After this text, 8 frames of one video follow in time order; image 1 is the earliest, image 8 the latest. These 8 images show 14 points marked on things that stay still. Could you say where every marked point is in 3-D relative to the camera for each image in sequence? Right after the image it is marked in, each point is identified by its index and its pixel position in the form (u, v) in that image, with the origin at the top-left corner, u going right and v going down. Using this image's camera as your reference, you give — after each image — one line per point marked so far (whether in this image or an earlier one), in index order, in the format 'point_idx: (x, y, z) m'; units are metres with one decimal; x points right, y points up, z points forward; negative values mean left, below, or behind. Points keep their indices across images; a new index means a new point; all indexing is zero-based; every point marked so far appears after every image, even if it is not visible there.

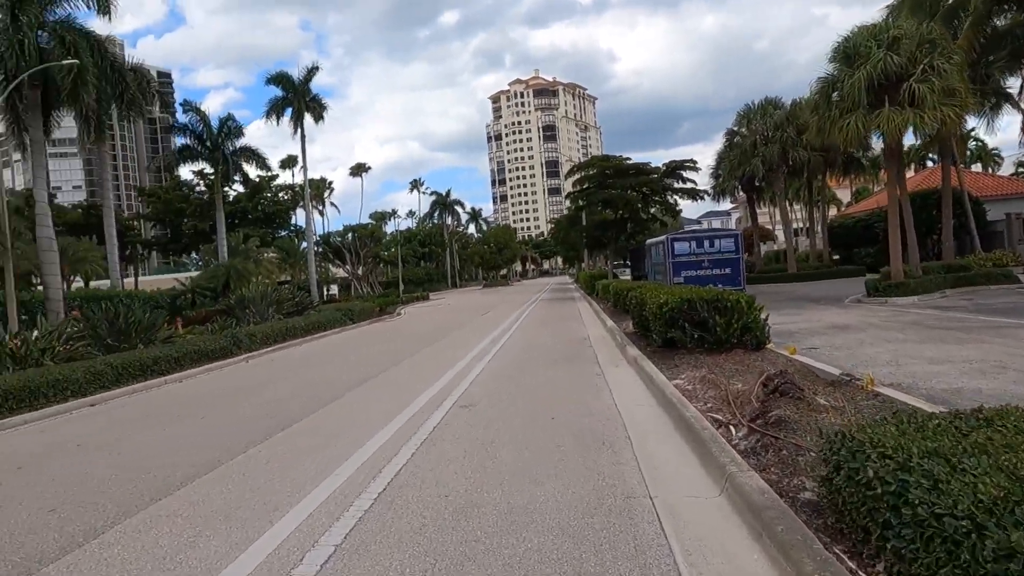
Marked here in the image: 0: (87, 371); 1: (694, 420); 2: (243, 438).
0: (-5.6, -1.1, +10.0) m
1: (+1.4, -1.0, +5.8) m
2: (-2.4, -1.3, +6.8) m
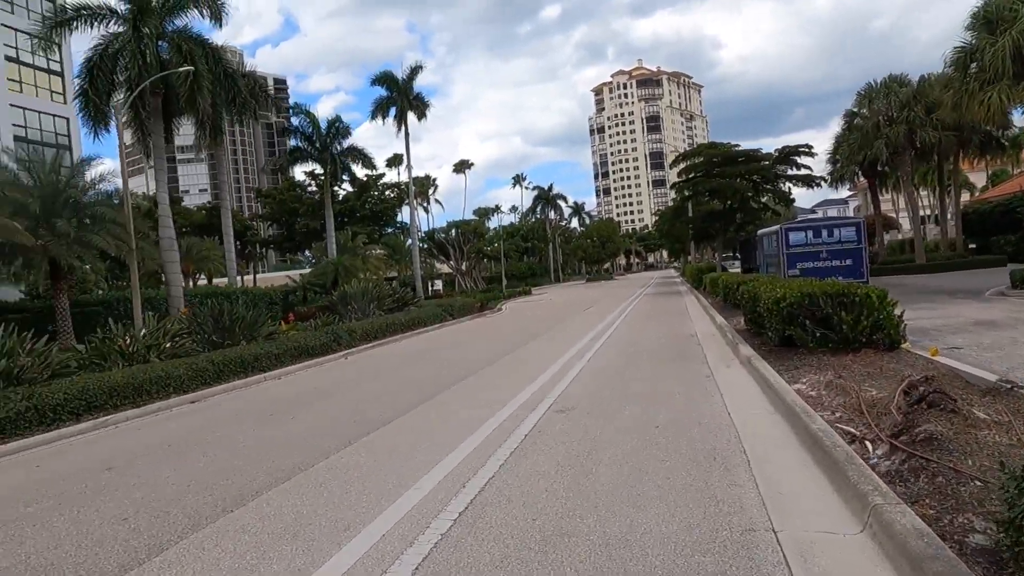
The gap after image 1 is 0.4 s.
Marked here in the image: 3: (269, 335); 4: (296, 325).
0: (-4.3, -1.1, +10.1) m
1: (+2.1, -1.0, +5.0) m
2: (-1.6, -1.3, +6.6) m
3: (-4.3, -0.8, +13.5) m
4: (-4.6, -0.8, +15.9) m
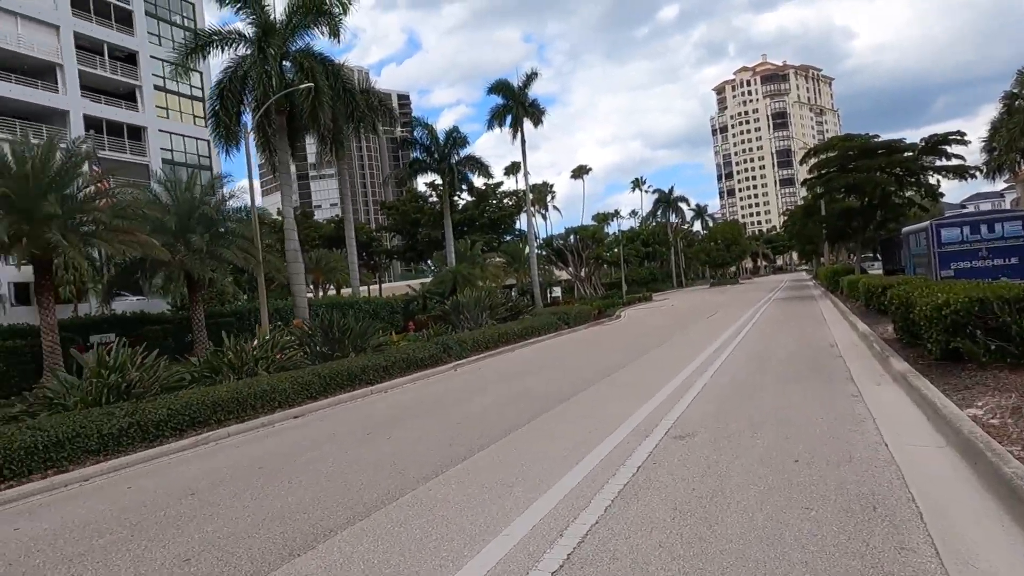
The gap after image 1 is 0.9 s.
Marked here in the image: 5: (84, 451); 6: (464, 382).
0: (-2.8, -1.2, +9.9) m
1: (+2.6, -1.0, +3.9) m
2: (-0.7, -1.4, +6.0) m
3: (-2.3, -1.0, +13.3) m
4: (-2.2, -1.0, +15.7) m
5: (-3.9, -1.5, +6.9) m
6: (-0.8, -1.5, +11.9) m
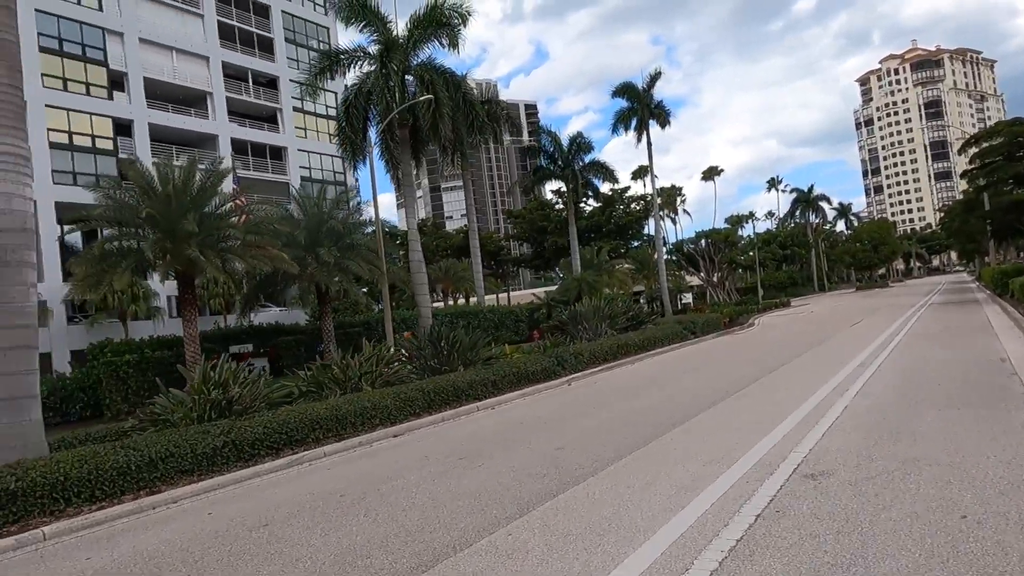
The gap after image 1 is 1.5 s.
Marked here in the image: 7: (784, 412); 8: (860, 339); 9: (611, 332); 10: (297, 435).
0: (-1.4, -1.4, +9.6) m
1: (+2.9, -1.0, +2.8) m
2: (0.0, -1.5, +5.4) m
3: (-0.4, -1.2, +12.8) m
4: (+0.1, -1.2, +15.2) m
5: (-3.0, -1.6, +6.8) m
6: (+0.9, -1.6, +11.2) m
7: (+2.9, -1.3, +8.2) m
8: (+8.2, -1.2, +18.0) m
9: (+2.3, -1.0, +18.0) m
10: (-2.3, -1.5, +8.1) m
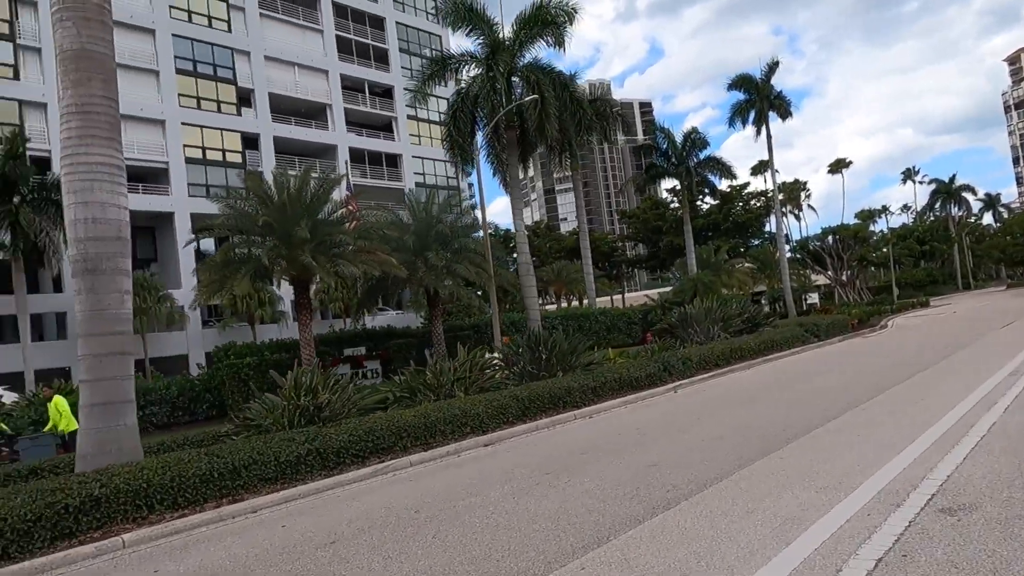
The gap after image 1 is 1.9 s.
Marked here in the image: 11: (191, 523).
0: (-0.3, -1.4, +9.3) m
1: (+3.0, -1.0, +1.9) m
2: (+0.5, -1.5, +4.9) m
3: (+1.3, -1.2, +12.3) m
4: (+2.1, -1.2, +14.5) m
5: (-2.2, -1.7, +6.7) m
6: (+2.3, -1.6, +10.5) m
7: (+3.8, -1.3, +7.3) m
8: (+10.5, -1.2, +16.1) m
9: (+4.7, -1.1, +17.0) m
10: (-1.3, -1.6, +7.9) m
11: (-2.5, -1.8, +5.9) m
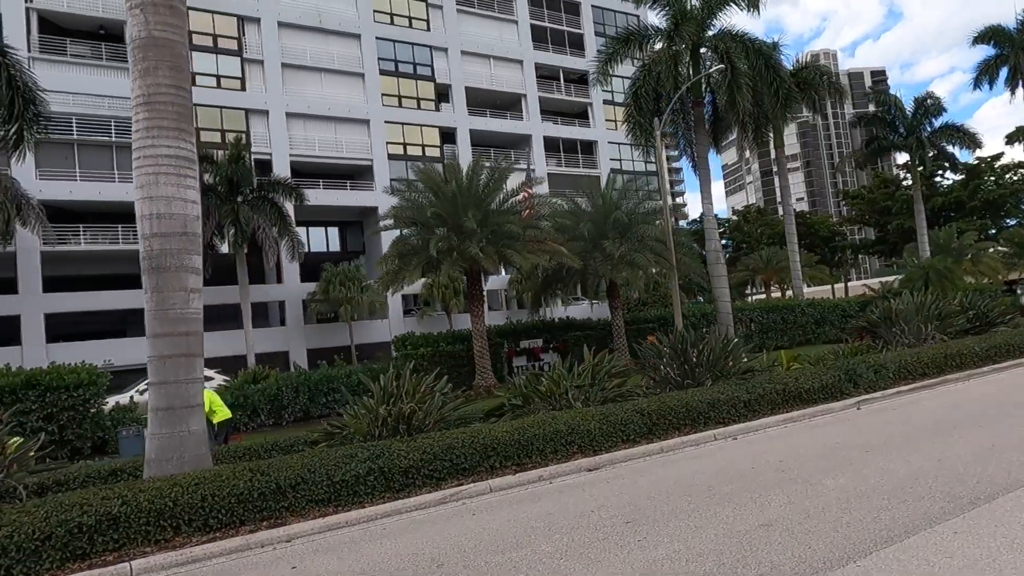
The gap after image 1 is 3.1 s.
0: (+1.0, -1.4, +7.9) m
1: (+2.1, -1.1, -0.1) m
2: (+0.5, -1.5, +3.5) m
3: (+3.3, -1.1, +10.4) m
4: (+4.7, -1.1, +12.3) m
5: (-1.6, -1.7, +6.0) m
6: (+3.8, -1.6, +8.4) m
7: (+4.4, -1.3, +4.9) m
8: (+13.2, -1.0, +11.6) m
9: (+7.9, -0.9, +14.0) m
10: (-0.4, -1.6, +6.9) m
11: (-2.1, -1.8, +5.3) m
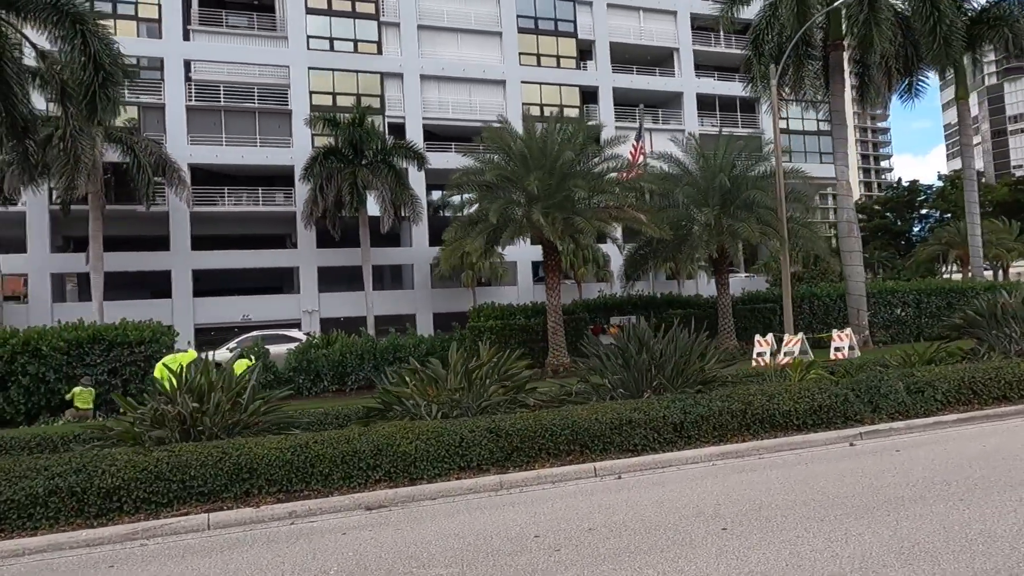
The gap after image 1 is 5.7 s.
0: (-0.6, -1.2, +6.1) m
1: (-1.4, -1.3, -1.9) m
2: (-2.1, -1.5, +2.0) m
3: (+2.2, -1.0, +8.0) m
4: (+4.1, -0.9, +9.5) m
5: (-3.6, -1.5, +4.9) m
6: (+2.2, -1.5, +5.9) m
7: (+2.0, -1.4, +2.4) m
8: (+12.2, -1.2, +6.7) m
9: (+7.6, -0.8, +10.4) m
10: (-2.2, -1.4, +5.5) m
11: (-4.2, -1.7, +4.4) m
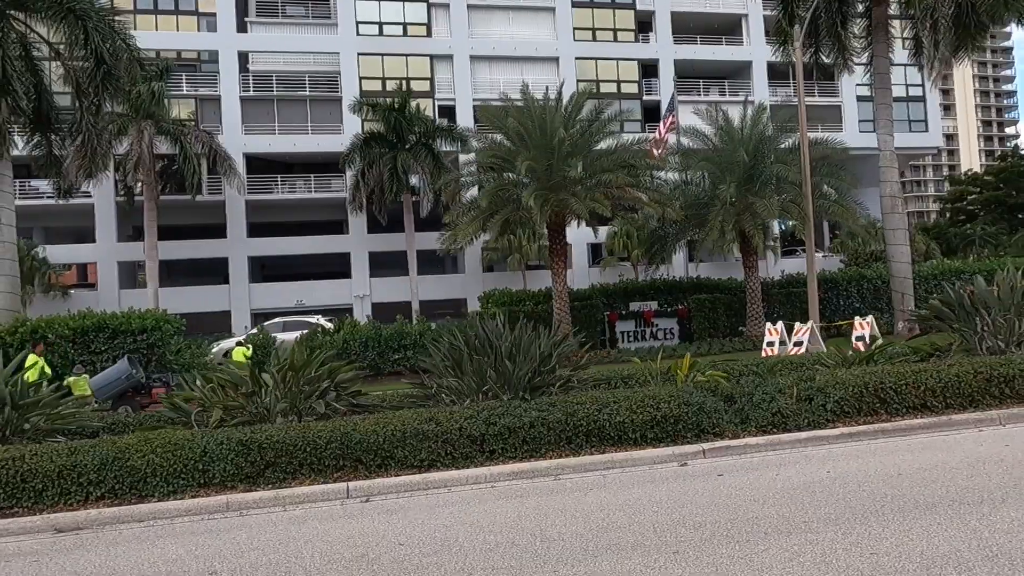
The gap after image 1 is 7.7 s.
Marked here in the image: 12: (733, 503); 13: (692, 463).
0: (-2.5, -1.2, +5.6) m
1: (-4.4, -1.5, -2.3) m
2: (-4.5, -1.7, +1.7) m
3: (+0.6, -0.9, +7.1) m
4: (+2.6, -0.8, +8.3) m
5: (-5.6, -1.5, +4.8) m
6: (+0.3, -1.5, +5.0) m
7: (-0.4, -1.5, +1.5) m
8: (+10.3, -1.1, +4.5) m
9: (+6.2, -0.6, +8.7) m
10: (-4.2, -1.4, +5.1) m
11: (-6.3, -1.7, +4.3) m
12: (+1.5, -1.4, +4.9) m
13: (+1.6, -1.4, +6.1) m
